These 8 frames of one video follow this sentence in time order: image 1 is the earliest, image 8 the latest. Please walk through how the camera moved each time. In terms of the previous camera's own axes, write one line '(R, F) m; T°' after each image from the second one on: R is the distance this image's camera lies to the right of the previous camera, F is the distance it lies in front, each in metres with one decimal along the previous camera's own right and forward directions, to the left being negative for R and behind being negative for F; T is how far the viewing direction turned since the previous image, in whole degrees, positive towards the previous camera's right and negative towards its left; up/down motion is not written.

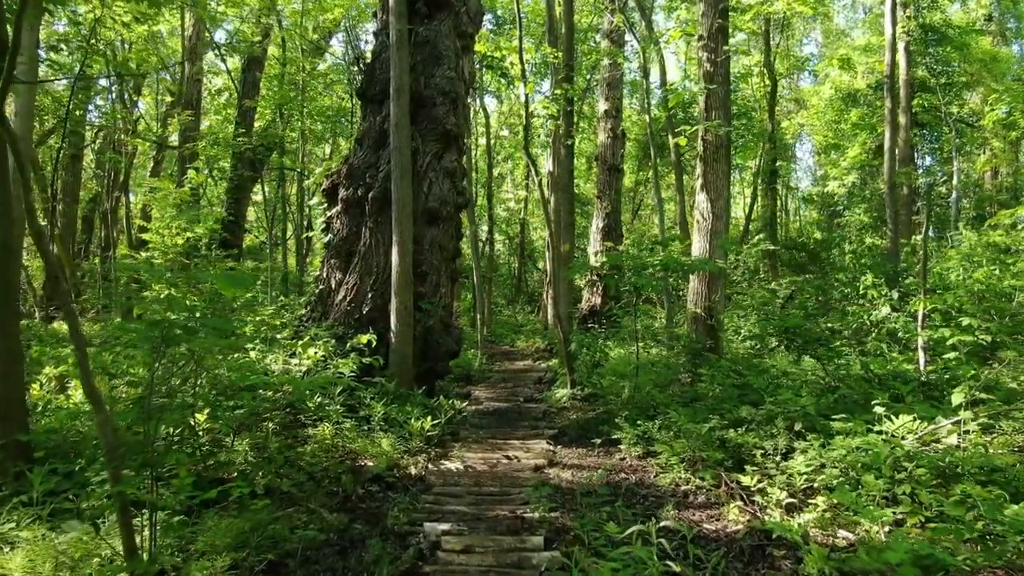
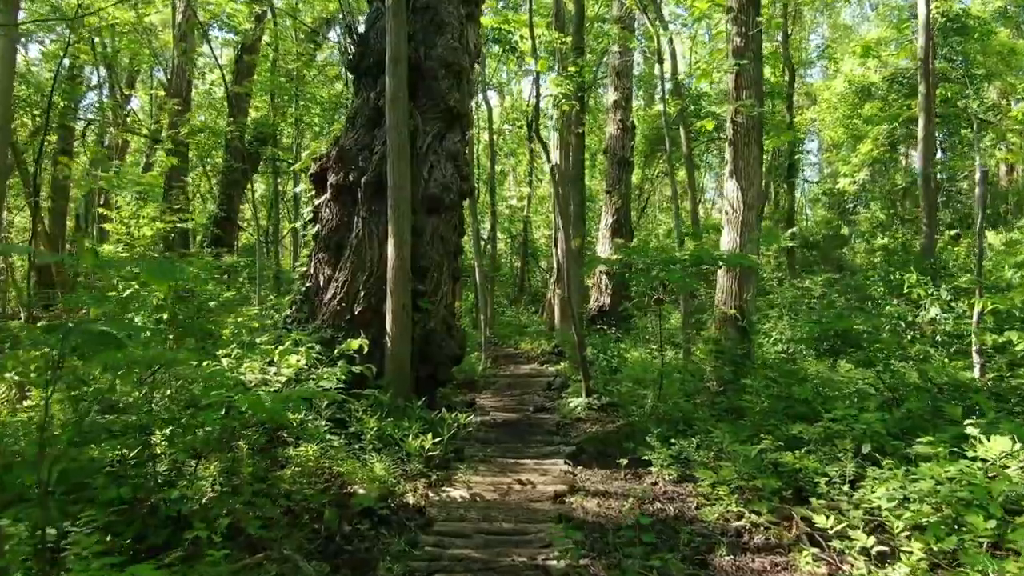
(-0.1, +0.9) m; 0°
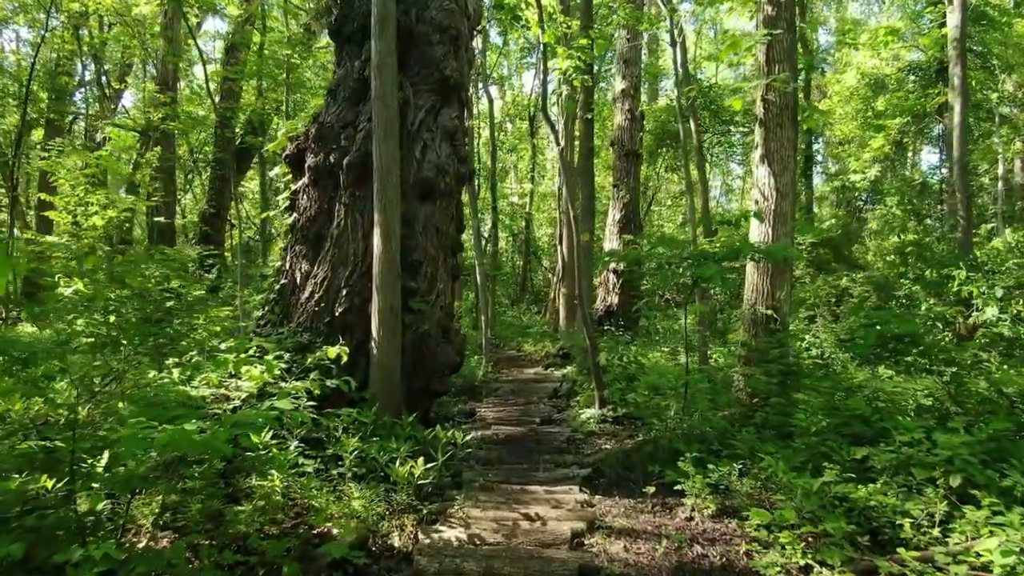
(0.0, +1.0) m; 0°
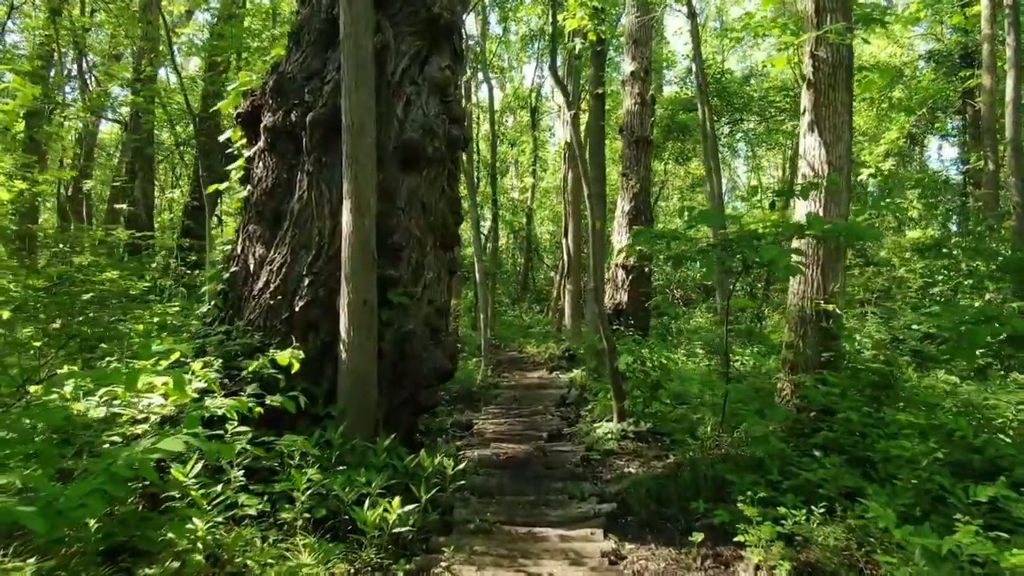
(0.0, +1.2) m; 0°
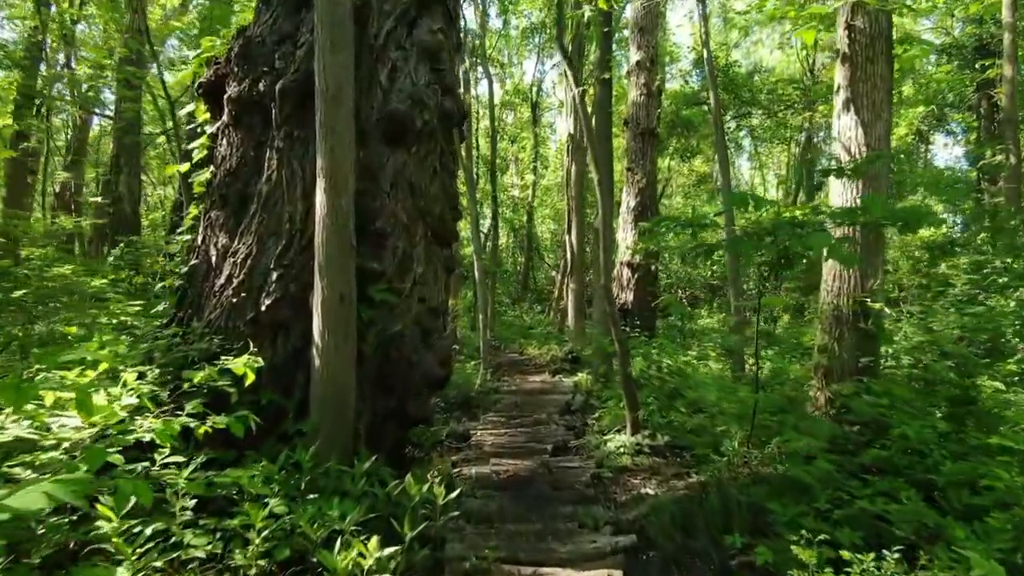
(0.0, +0.7) m; 0°
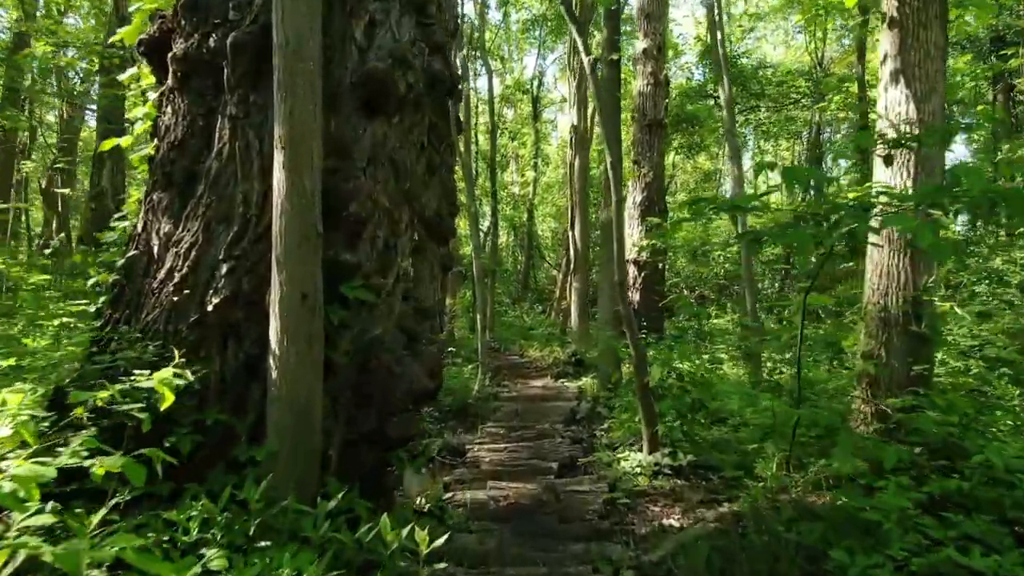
(0.0, +0.7) m; 0°
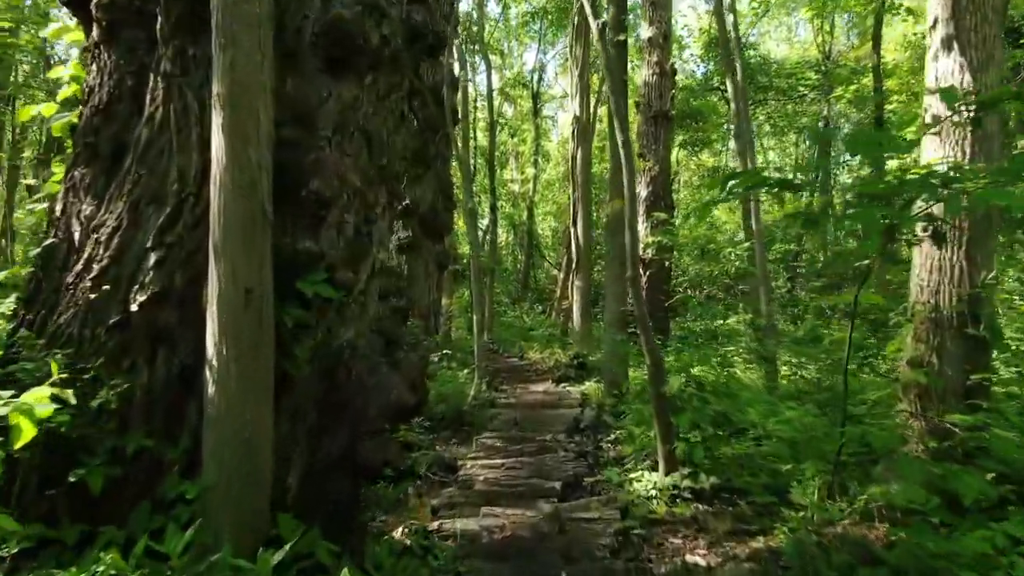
(0.0, +0.7) m; 0°
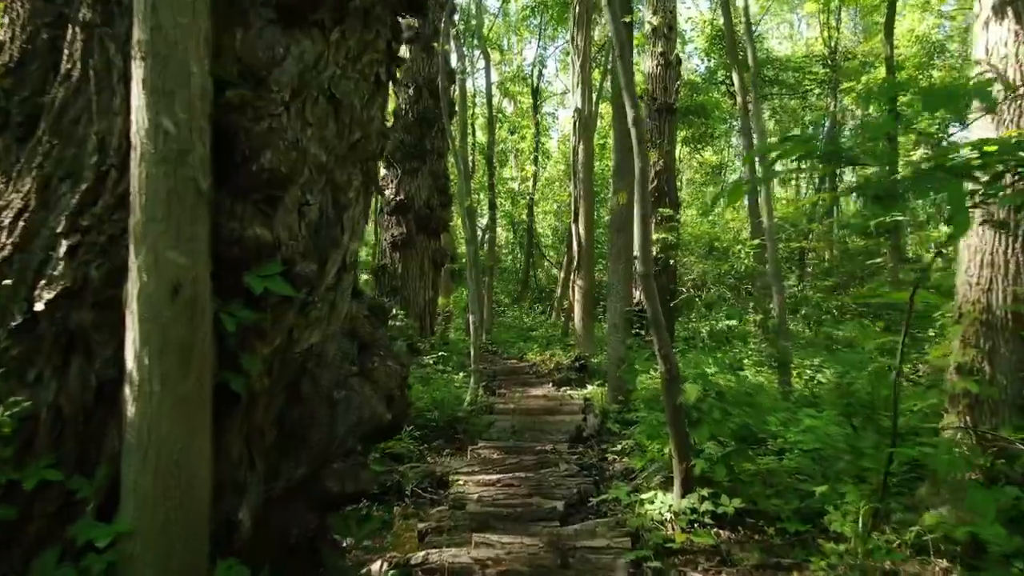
(0.0, +0.5) m; 0°
